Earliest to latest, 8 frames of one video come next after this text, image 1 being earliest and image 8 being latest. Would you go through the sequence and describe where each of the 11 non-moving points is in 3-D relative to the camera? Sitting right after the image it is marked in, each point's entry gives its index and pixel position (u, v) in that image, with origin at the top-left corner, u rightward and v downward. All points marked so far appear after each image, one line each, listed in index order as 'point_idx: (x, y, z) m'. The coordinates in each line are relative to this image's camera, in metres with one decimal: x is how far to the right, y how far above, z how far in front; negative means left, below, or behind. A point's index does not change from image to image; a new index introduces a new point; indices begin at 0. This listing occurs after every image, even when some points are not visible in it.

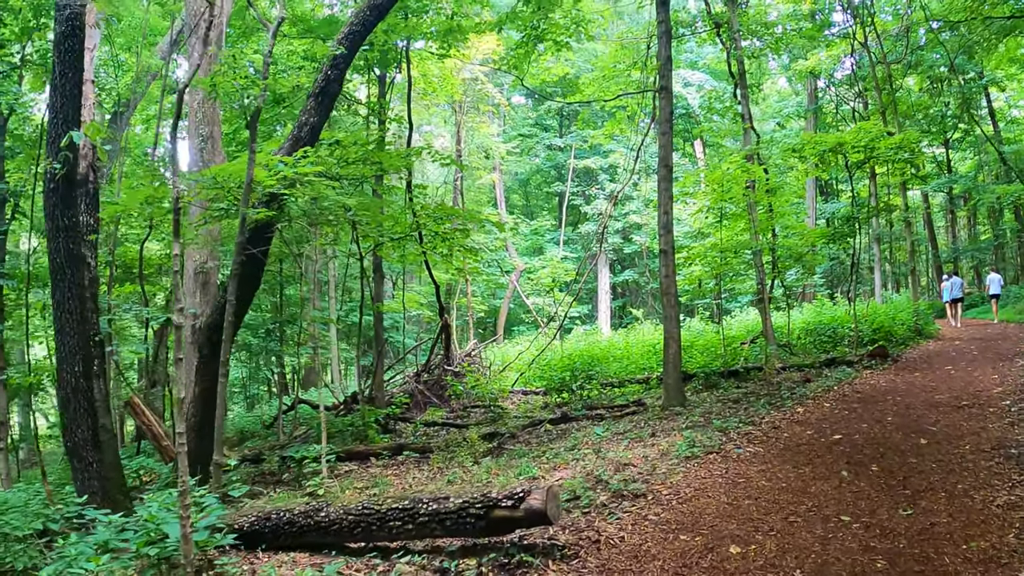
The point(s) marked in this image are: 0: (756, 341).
0: (+3.5, -0.8, +12.9) m
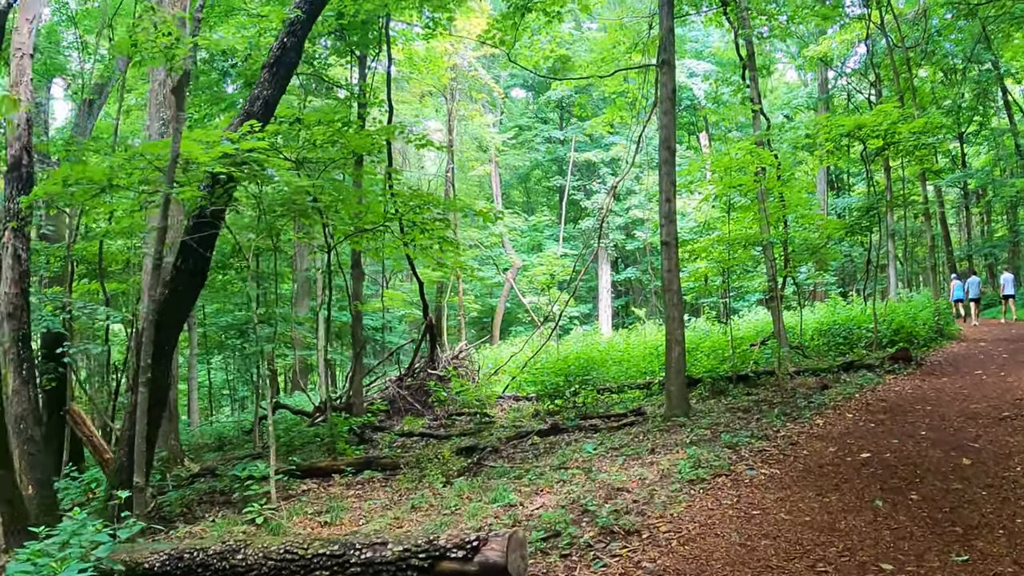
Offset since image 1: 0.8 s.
0: (+3.4, -0.7, +11.9) m
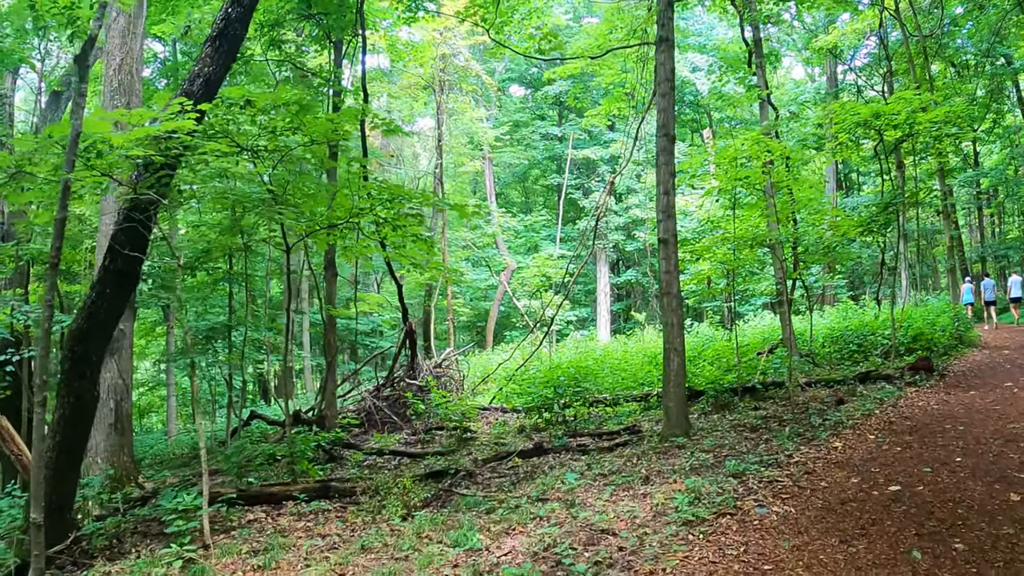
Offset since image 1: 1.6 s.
0: (+3.2, -0.8, +11.0) m
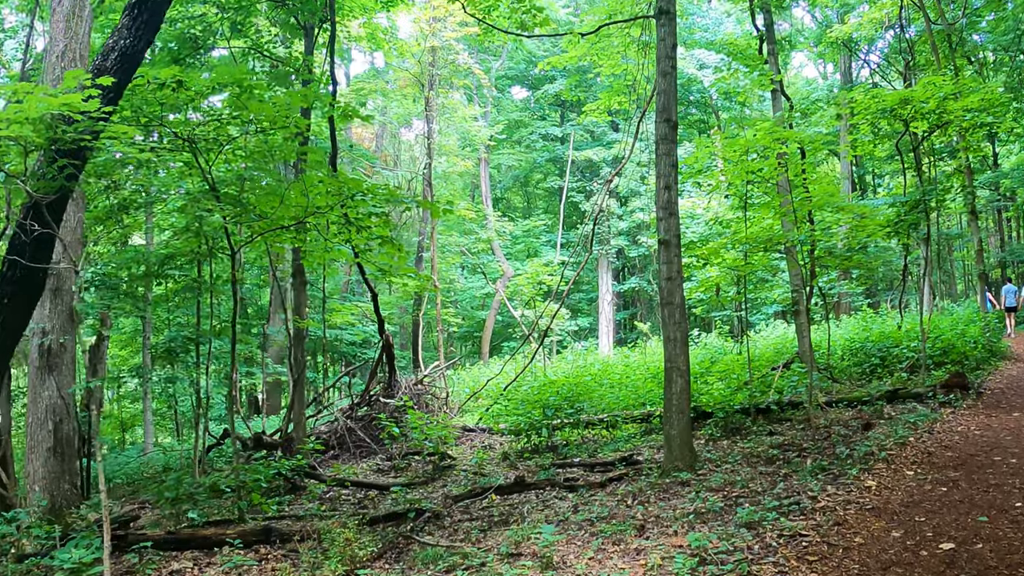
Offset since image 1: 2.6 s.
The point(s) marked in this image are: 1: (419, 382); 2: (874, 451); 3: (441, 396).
0: (+3.1, -0.9, +10.0) m
1: (-1.1, -1.1, +10.6) m
2: (+2.4, -1.1, +6.0) m
3: (-0.8, -1.3, +10.7) m
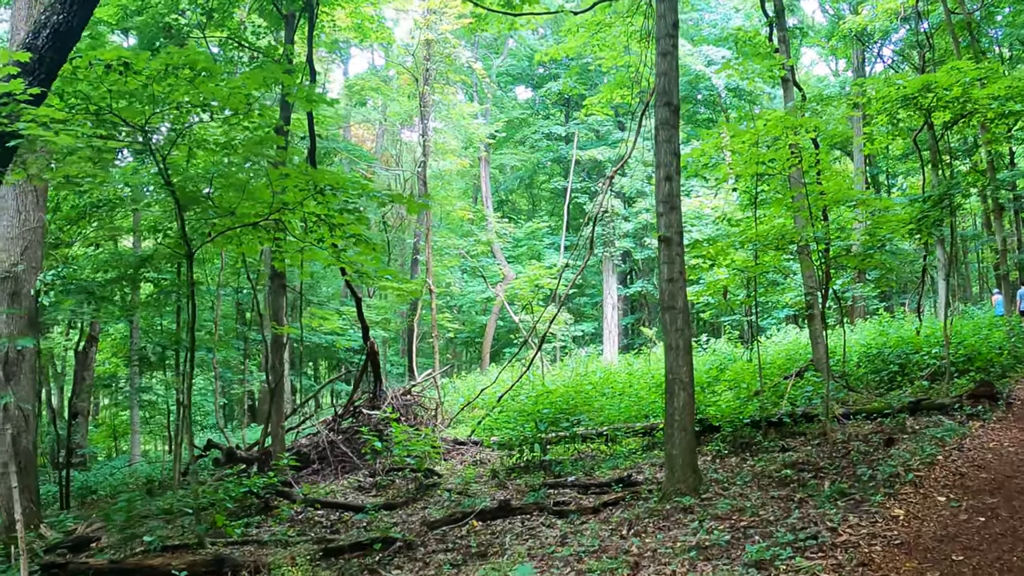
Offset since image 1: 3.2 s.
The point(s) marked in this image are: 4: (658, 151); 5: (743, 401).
0: (+3.1, -0.9, +9.4) m
1: (-1.1, -1.2, +10.0) m
2: (+2.3, -1.1, +5.4) m
3: (-0.9, -1.3, +10.1) m
4: (+0.9, +0.9, +5.8) m
5: (+2.1, -1.0, +8.3) m
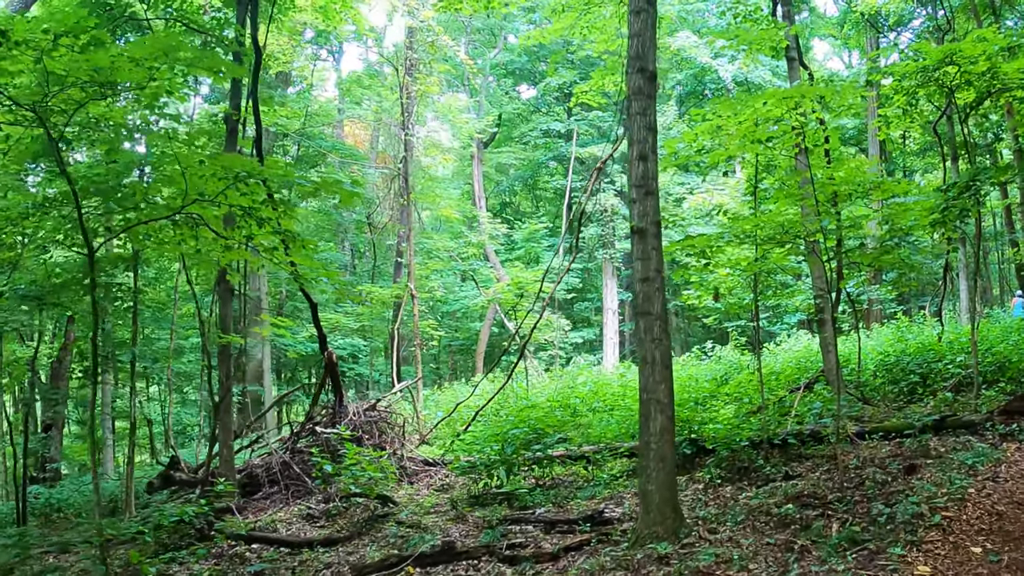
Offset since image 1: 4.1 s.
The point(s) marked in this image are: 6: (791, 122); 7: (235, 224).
0: (+2.8, -0.9, +8.4) m
1: (-1.4, -1.2, +9.1) m
2: (+2.0, -1.1, +4.5) m
3: (-1.1, -1.4, +9.2) m
4: (+0.6, +0.9, +4.9) m
5: (+1.9, -1.1, +7.4) m
6: (+2.3, +1.4, +7.4) m
7: (-1.9, +0.5, +6.3) m
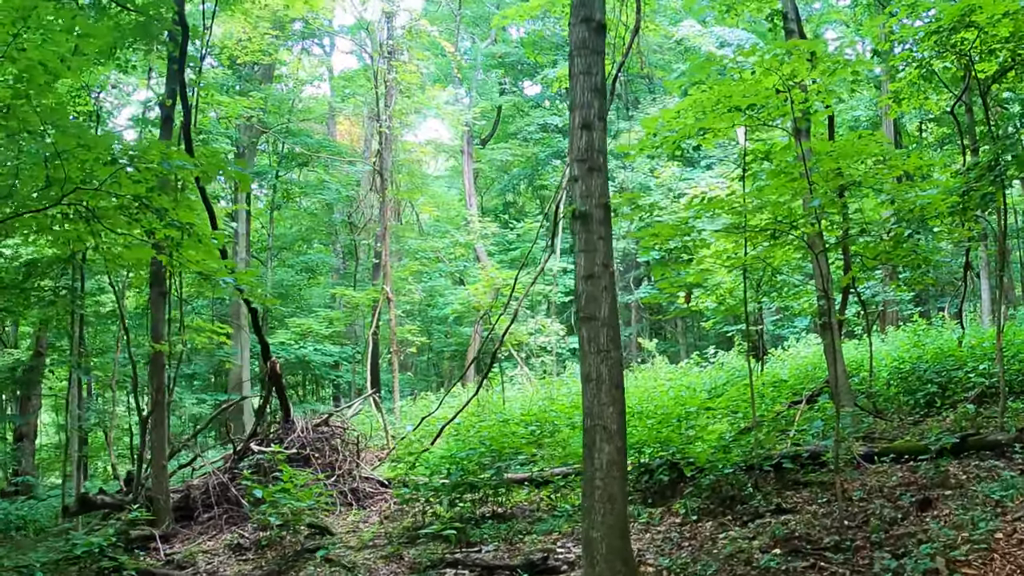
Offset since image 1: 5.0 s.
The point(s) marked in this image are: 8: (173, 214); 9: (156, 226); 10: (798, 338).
0: (+2.5, -0.9, +7.5) m
1: (-1.6, -1.2, +8.2) m
2: (+1.7, -1.1, +3.5) m
3: (-1.4, -1.4, +8.3) m
4: (+0.3, +0.9, +4.0) m
5: (+1.6, -1.1, +6.5) m
6: (+2.0, +1.4, +6.5) m
7: (-2.2, +0.4, +5.5) m
8: (-1.9, +0.4, +5.5) m
9: (-2.1, +0.4, +5.6) m
10: (+4.2, -0.7, +13.3) m
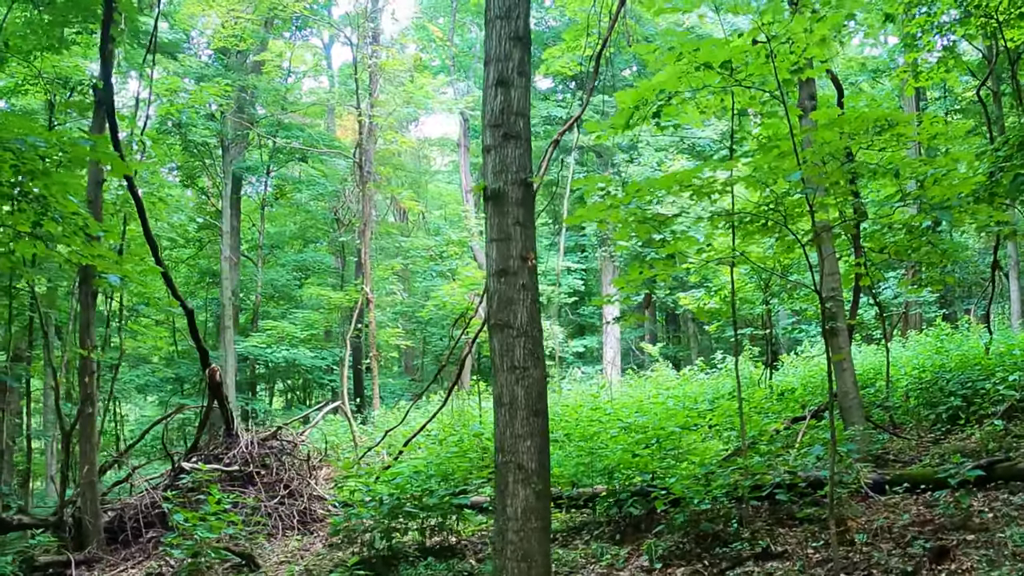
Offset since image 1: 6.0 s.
0: (+2.3, -0.9, +6.6) m
1: (-1.8, -1.2, +7.5) m
2: (+1.3, -1.1, +2.7) m
3: (-1.6, -1.4, +7.6) m
4: (0.0, +0.9, +3.2) m
5: (+1.3, -1.1, +5.6) m
6: (+1.7, +1.4, +5.6) m
7: (-2.5, +0.5, +4.7) m
8: (-2.2, +0.4, +4.7) m
9: (-2.4, +0.4, +4.9) m
10: (+4.1, -0.7, +12.4) m
